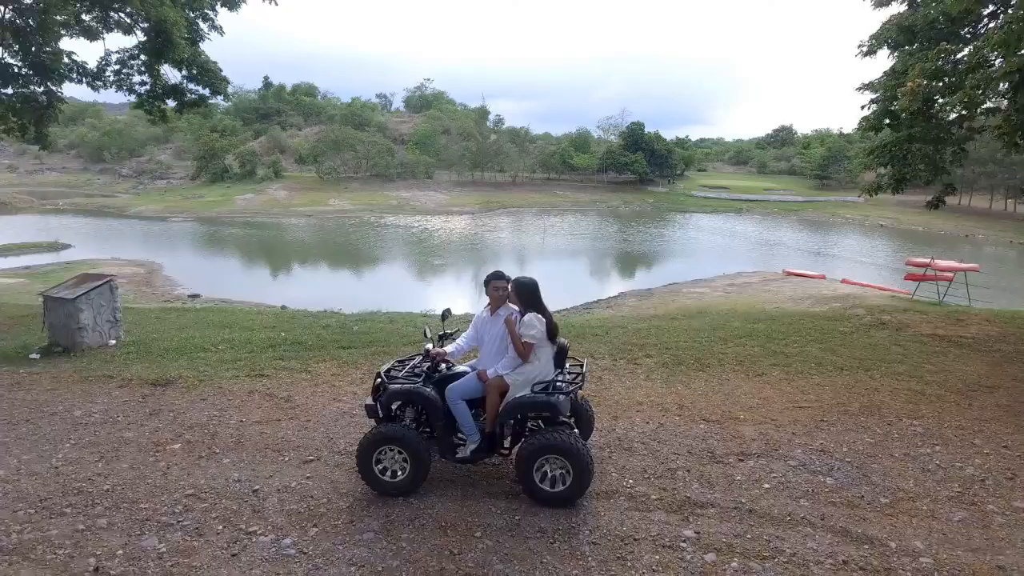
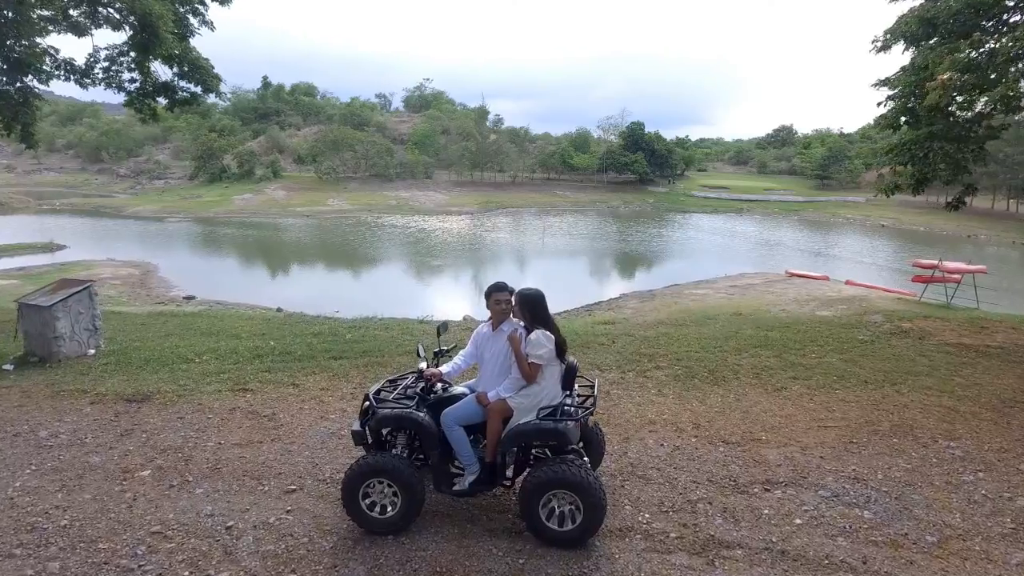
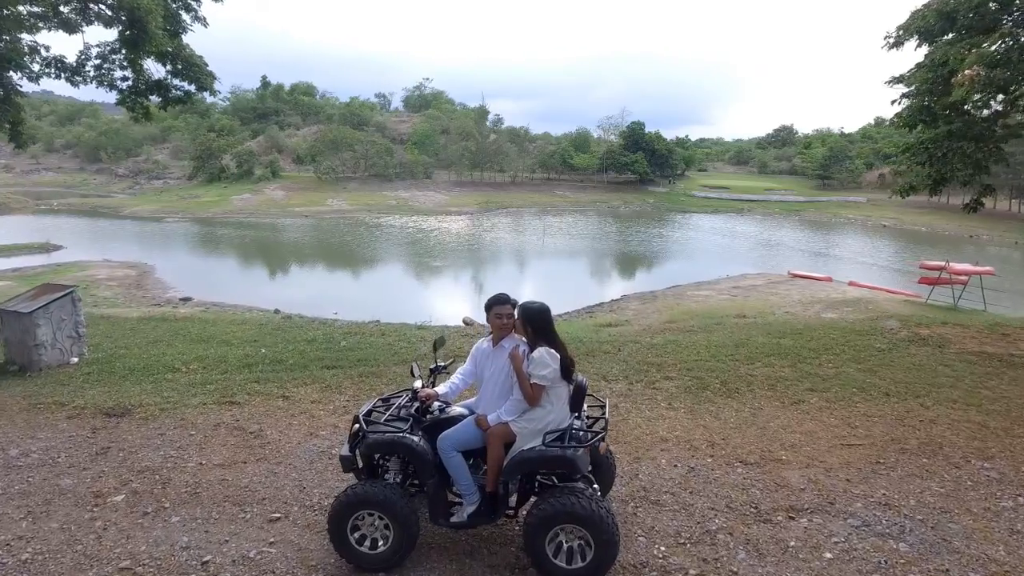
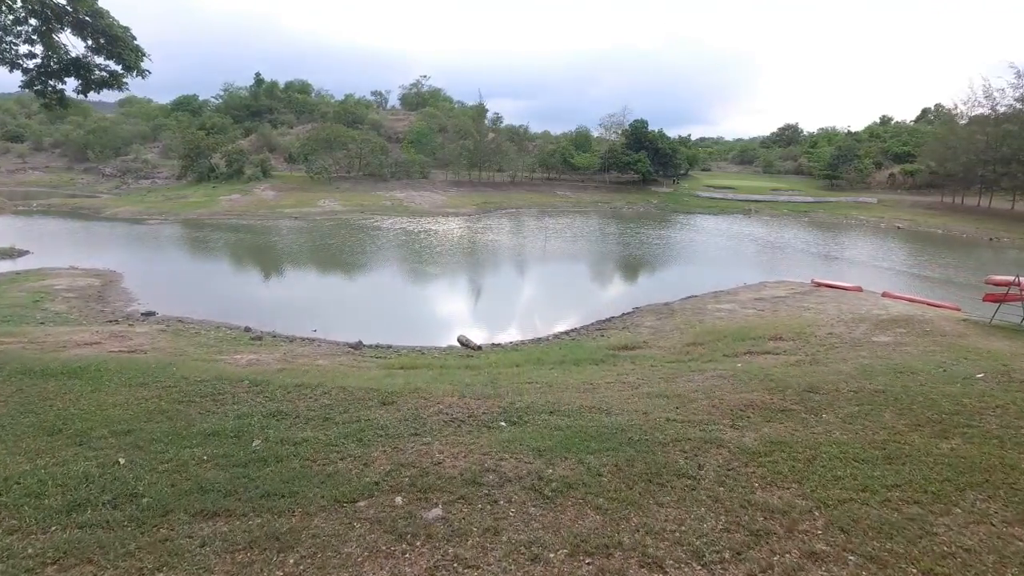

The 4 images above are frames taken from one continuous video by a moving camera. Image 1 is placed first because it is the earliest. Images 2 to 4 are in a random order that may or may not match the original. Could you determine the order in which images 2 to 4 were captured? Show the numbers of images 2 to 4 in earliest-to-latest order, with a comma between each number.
2, 3, 4
